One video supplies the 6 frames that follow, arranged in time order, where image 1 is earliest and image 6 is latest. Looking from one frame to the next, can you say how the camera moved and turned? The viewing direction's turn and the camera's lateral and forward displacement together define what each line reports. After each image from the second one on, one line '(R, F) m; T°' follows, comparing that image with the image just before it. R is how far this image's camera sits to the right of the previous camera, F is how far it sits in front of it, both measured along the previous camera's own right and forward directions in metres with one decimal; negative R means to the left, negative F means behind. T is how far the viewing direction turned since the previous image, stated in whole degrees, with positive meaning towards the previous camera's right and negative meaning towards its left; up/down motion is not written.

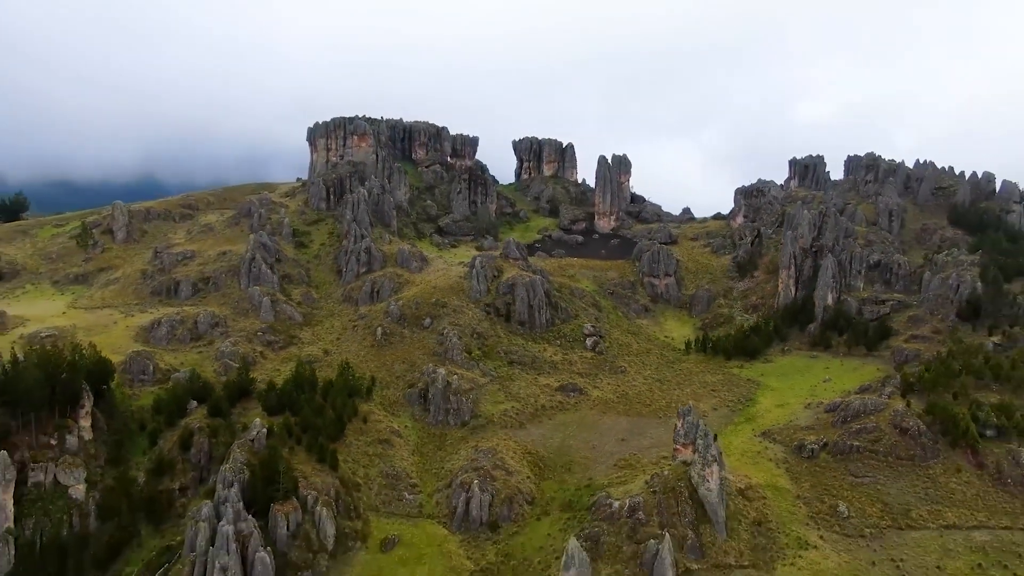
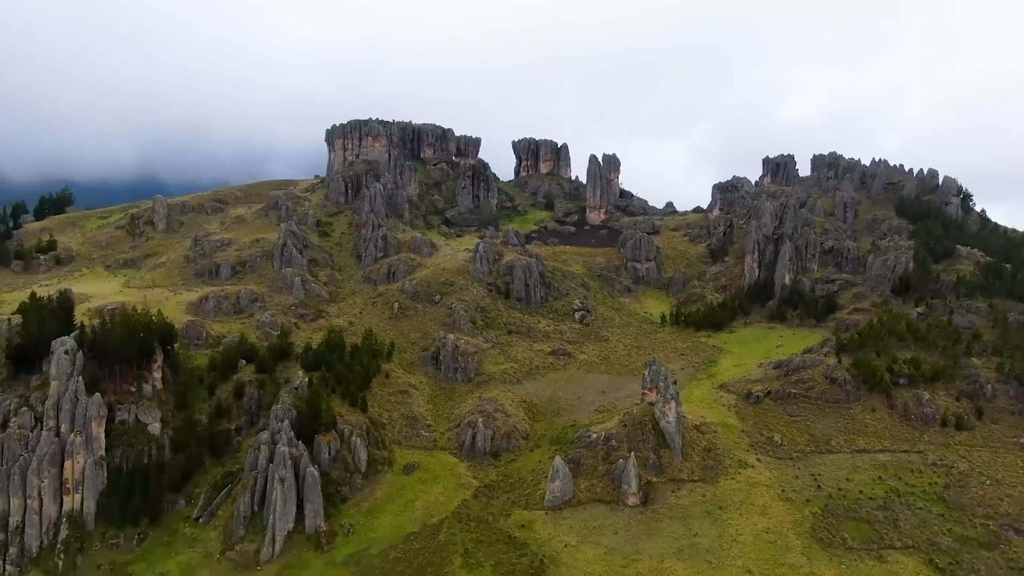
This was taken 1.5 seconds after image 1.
(+0.3, -12.1) m; 0°
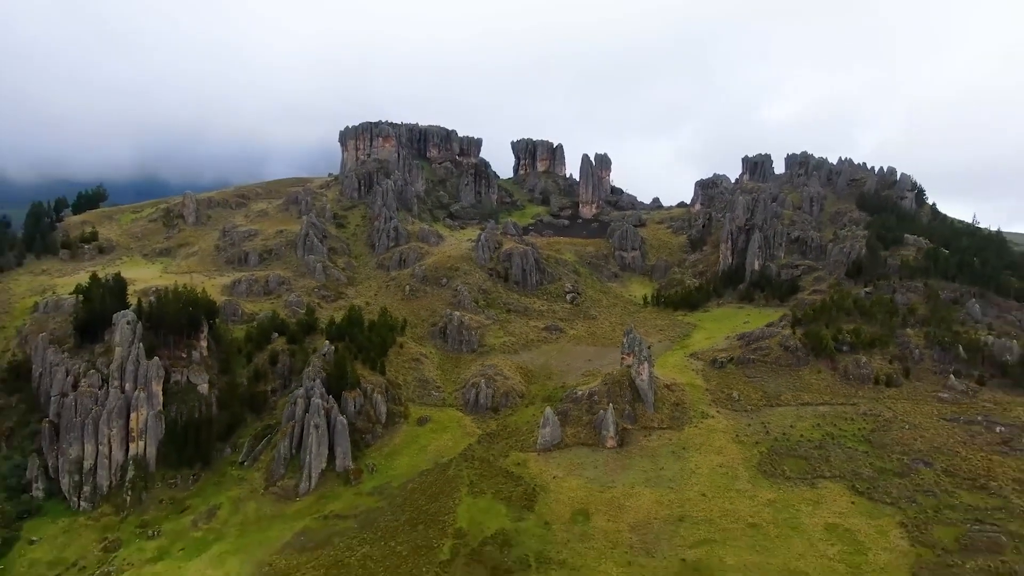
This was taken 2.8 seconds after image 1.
(+0.3, -11.0) m; 0°
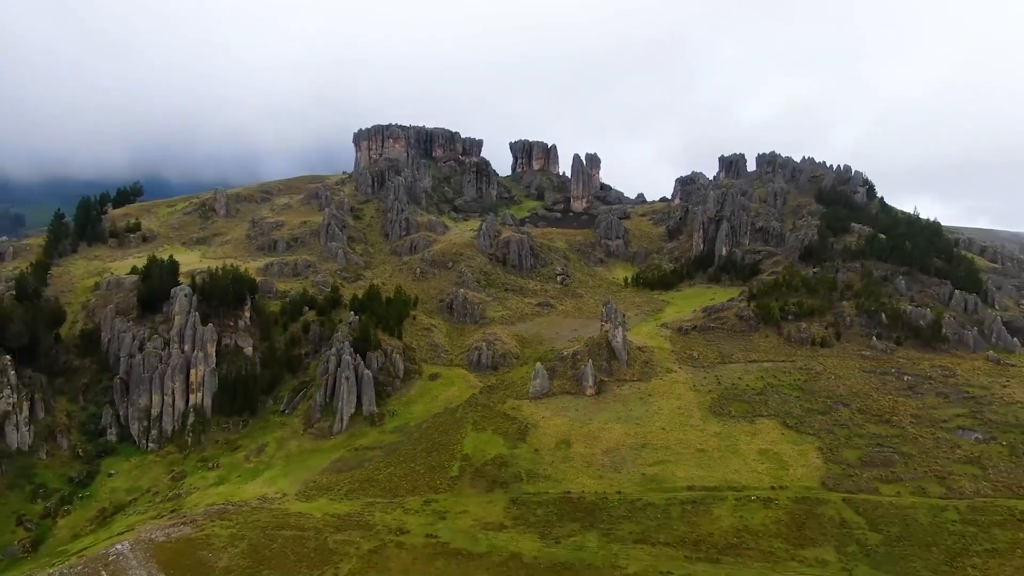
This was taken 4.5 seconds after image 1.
(+0.4, -14.4) m; 0°
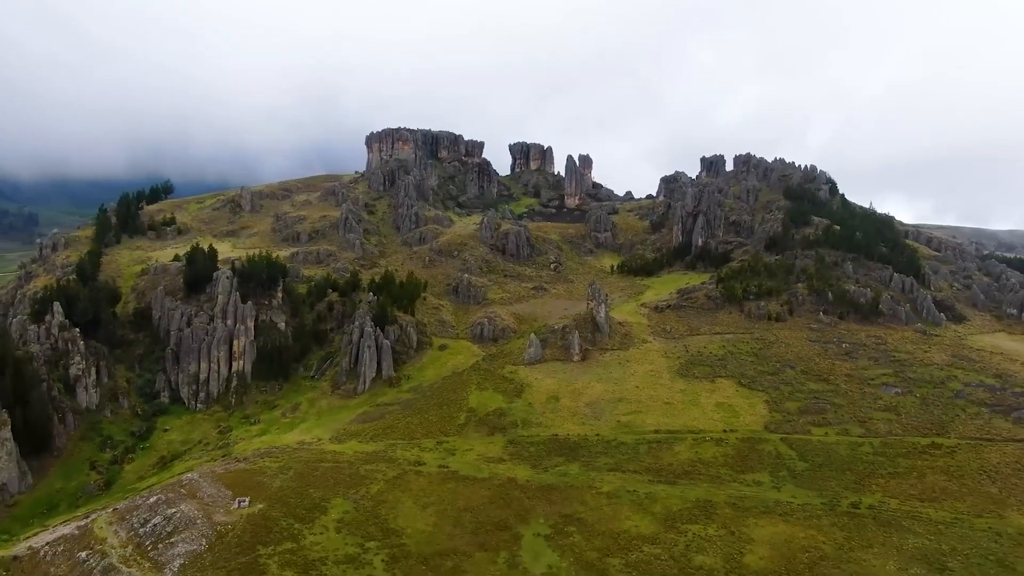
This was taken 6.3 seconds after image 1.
(+0.4, -14.1) m; 0°
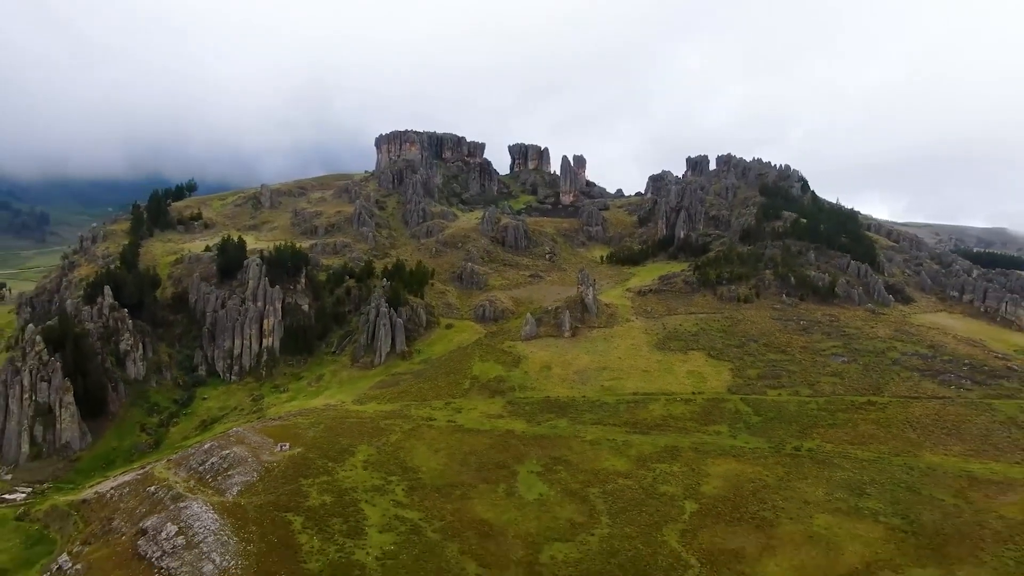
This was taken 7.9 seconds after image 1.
(+0.3, -13.0) m; 0°
